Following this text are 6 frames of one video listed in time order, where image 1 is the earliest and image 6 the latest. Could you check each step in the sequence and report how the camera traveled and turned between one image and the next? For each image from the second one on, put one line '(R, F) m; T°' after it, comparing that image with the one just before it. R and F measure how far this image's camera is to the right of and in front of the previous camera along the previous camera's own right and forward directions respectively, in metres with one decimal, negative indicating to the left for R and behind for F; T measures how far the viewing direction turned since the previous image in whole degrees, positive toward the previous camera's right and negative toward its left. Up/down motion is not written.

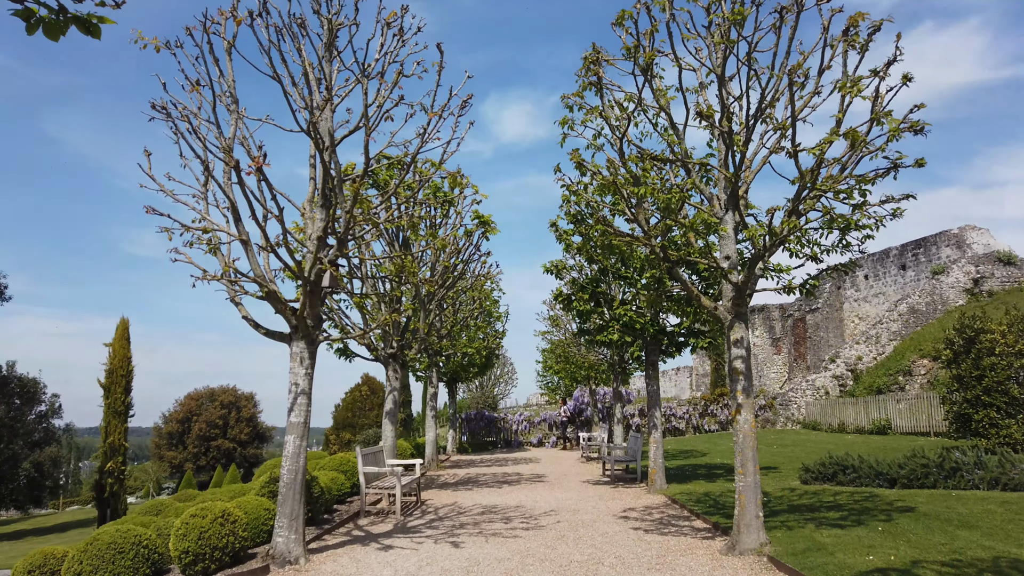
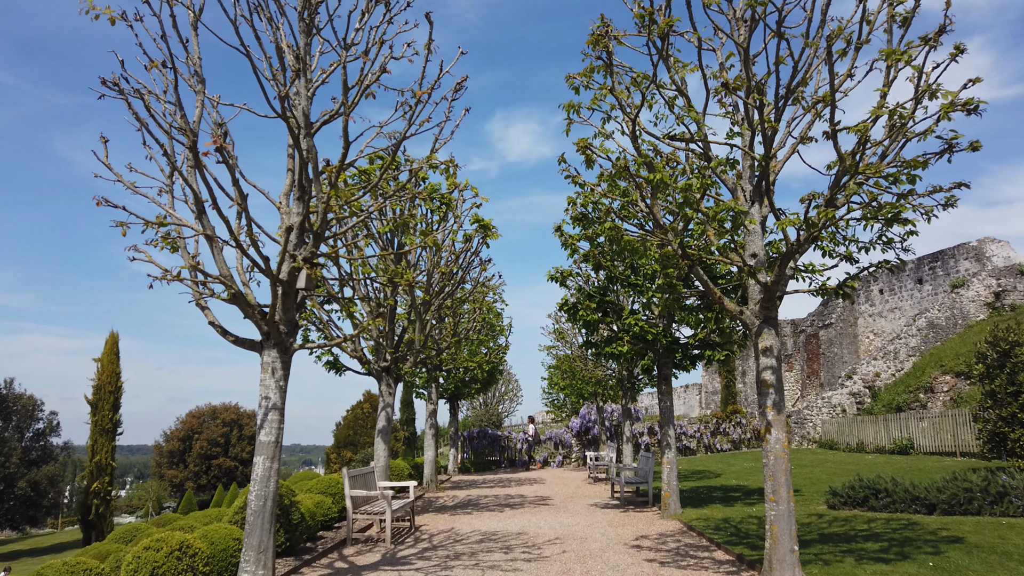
(+0.1, +0.8) m; 0°
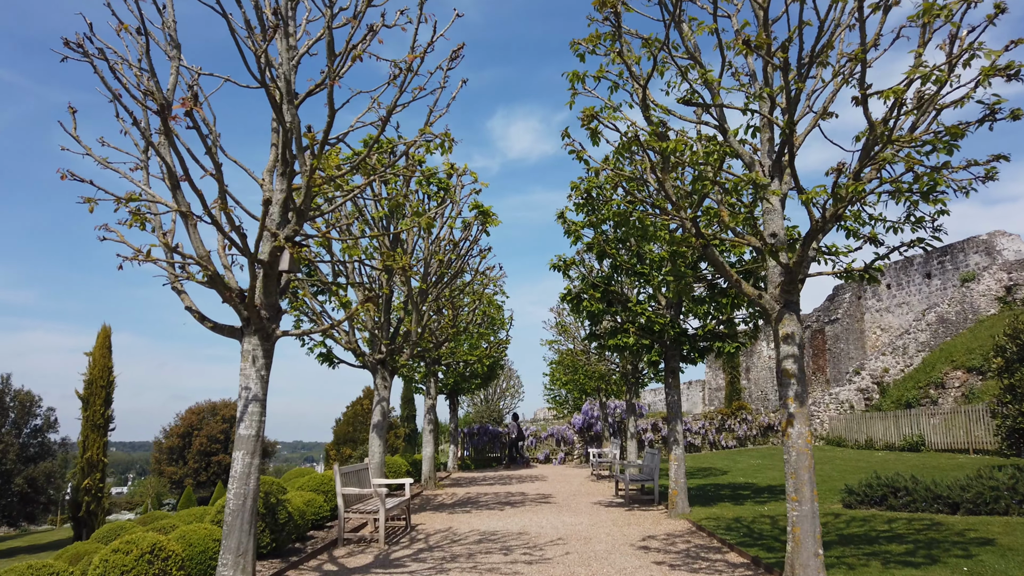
(0.0, +0.5) m; 0°
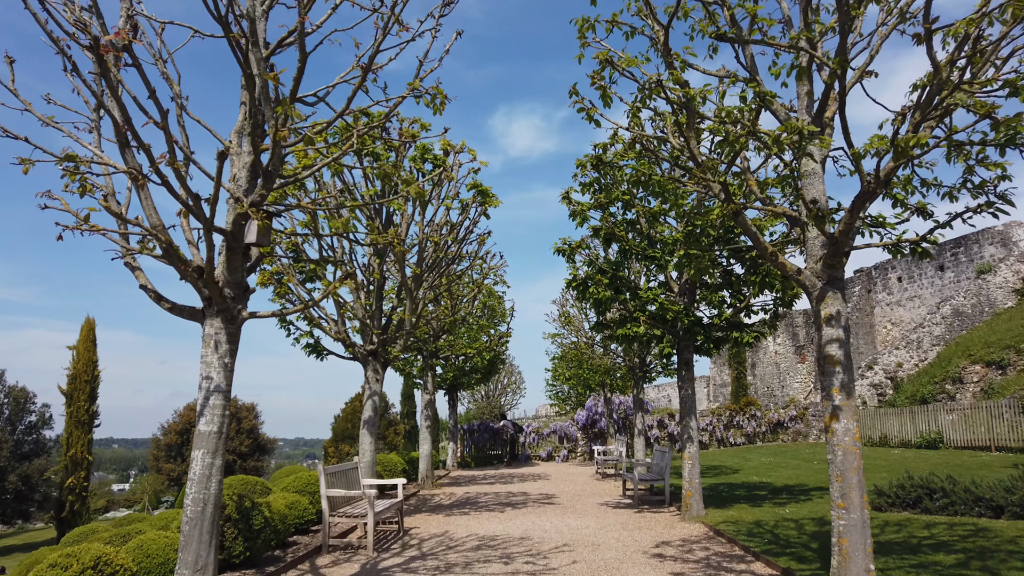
(0.0, +0.8) m; 0°
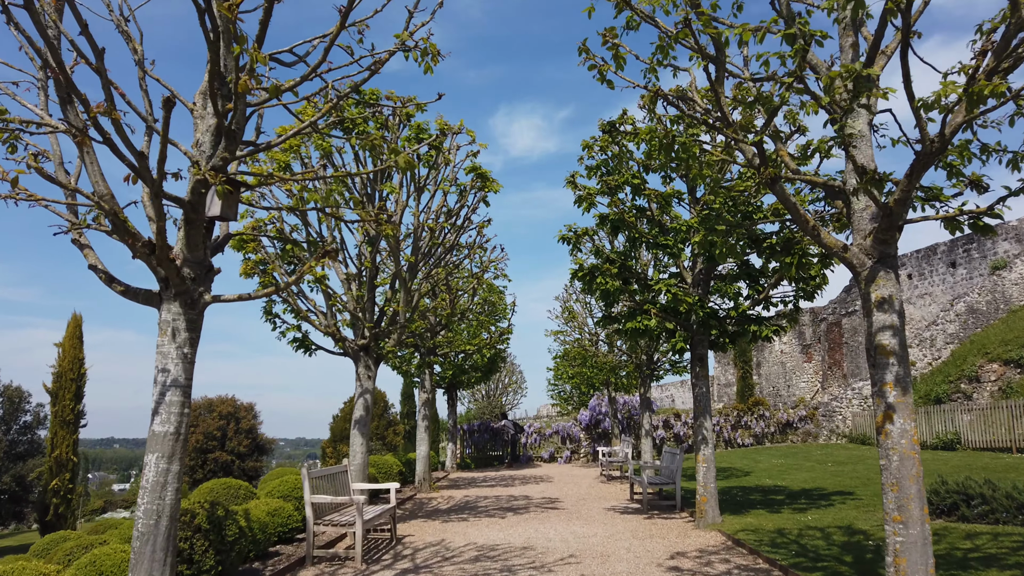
(0.0, +0.7) m; 0°
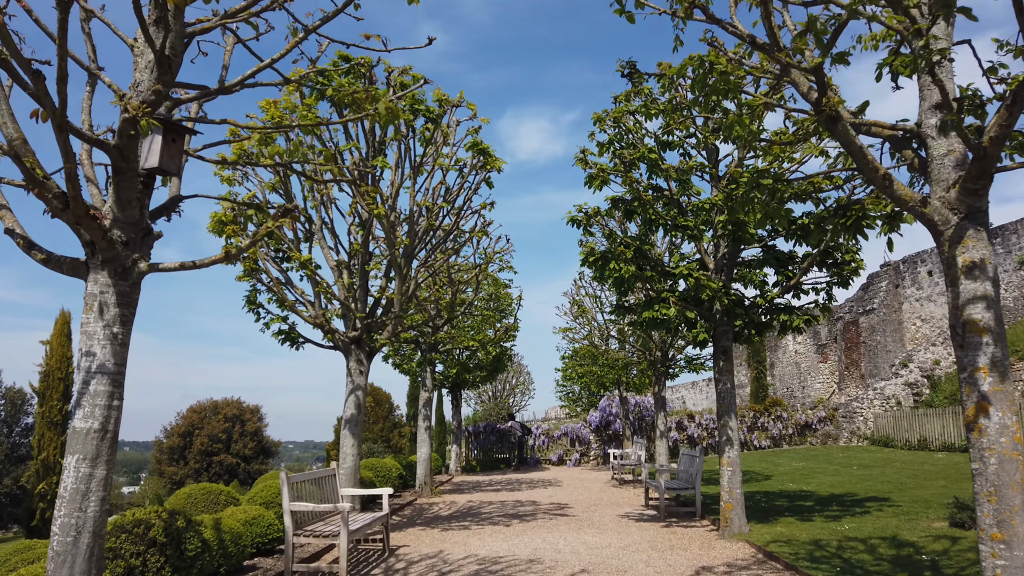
(0.0, +0.8) m; -1°
